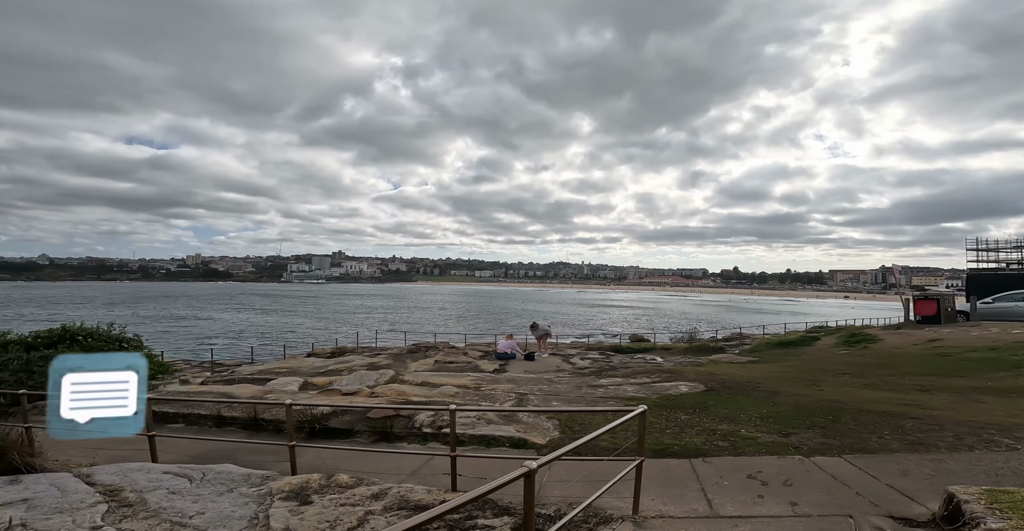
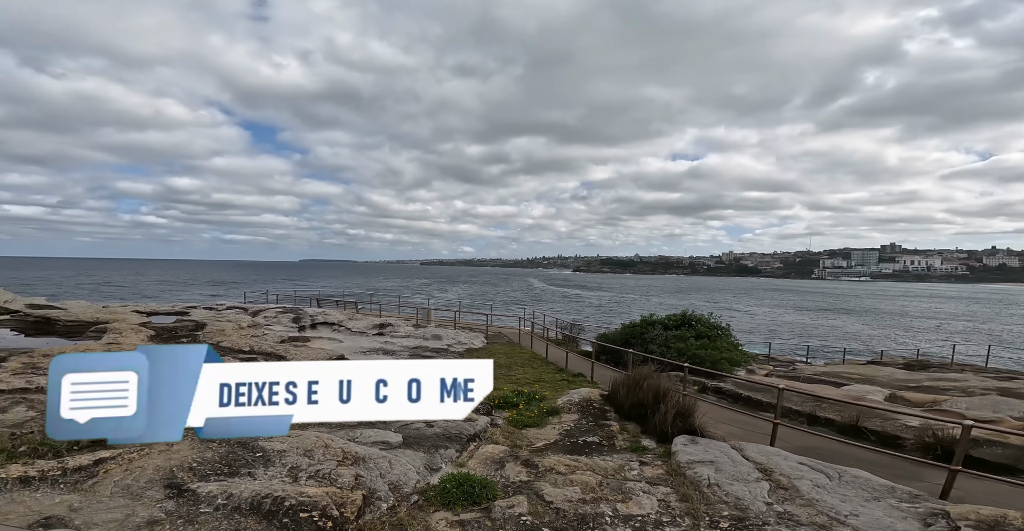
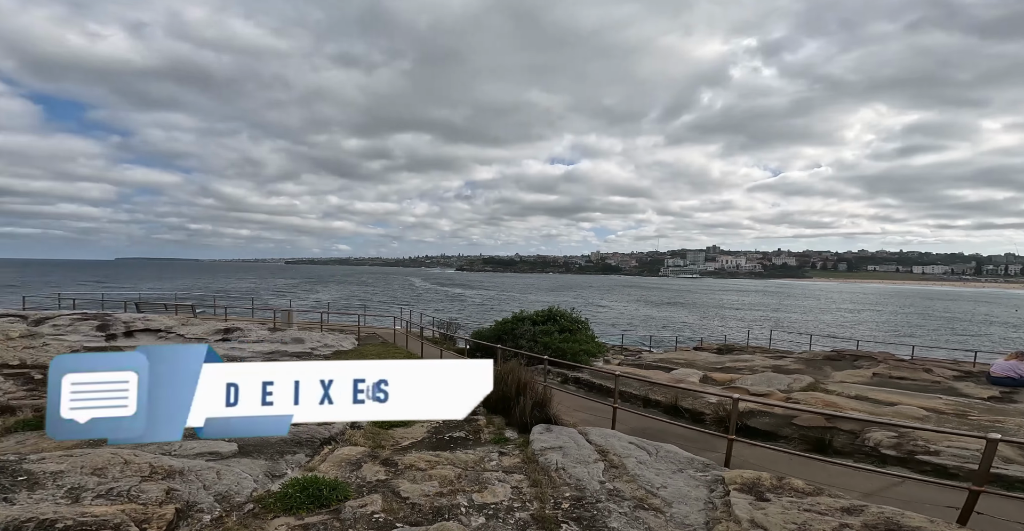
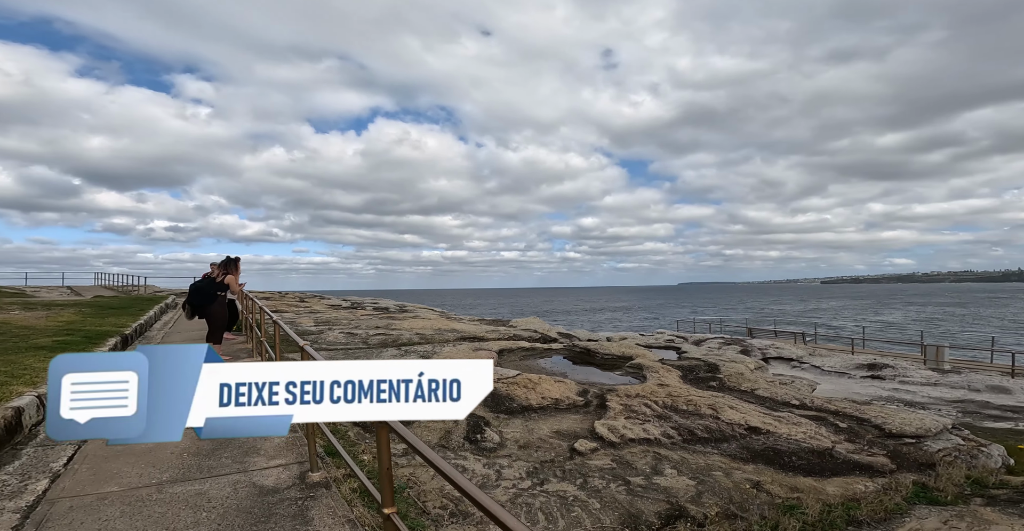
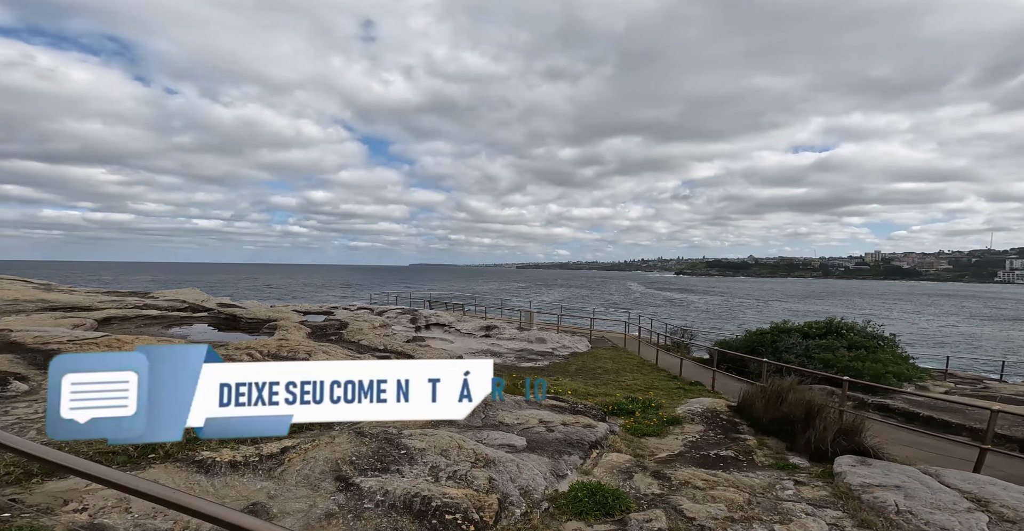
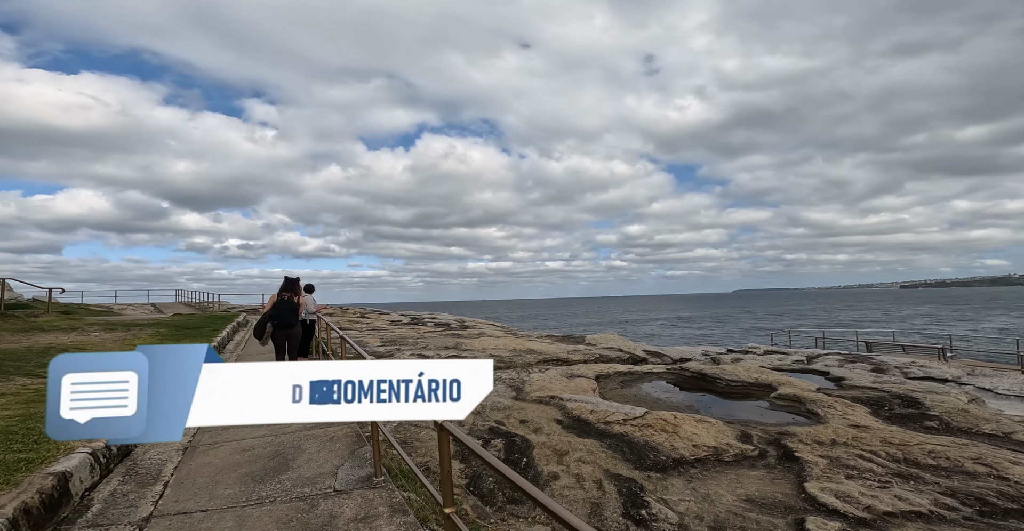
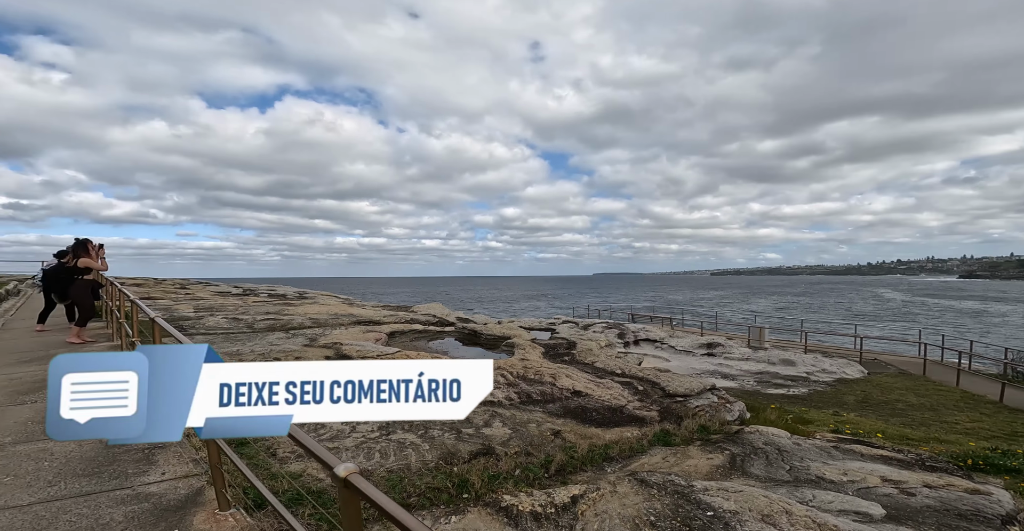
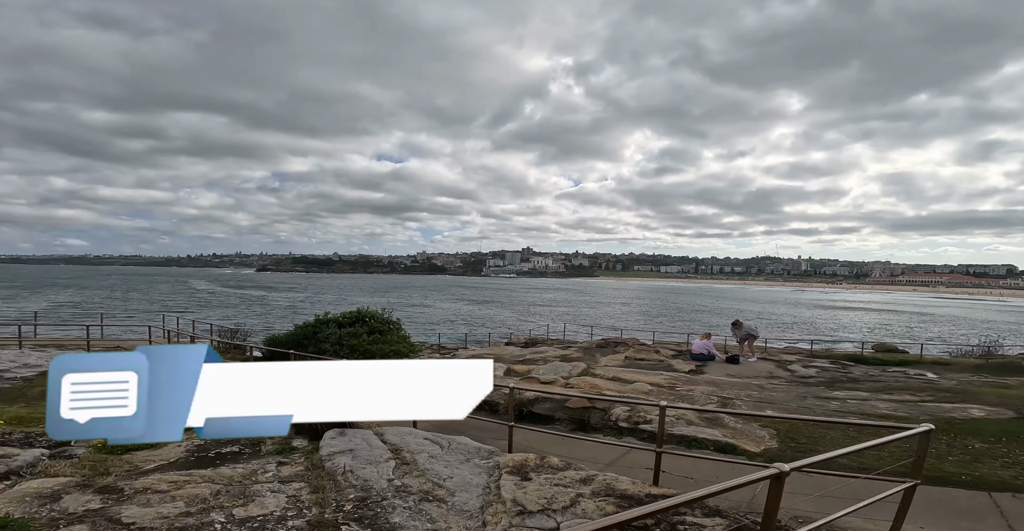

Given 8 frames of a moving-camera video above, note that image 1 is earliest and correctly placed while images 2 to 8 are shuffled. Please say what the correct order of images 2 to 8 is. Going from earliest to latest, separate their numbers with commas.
8, 3, 2, 5, 7, 4, 6
